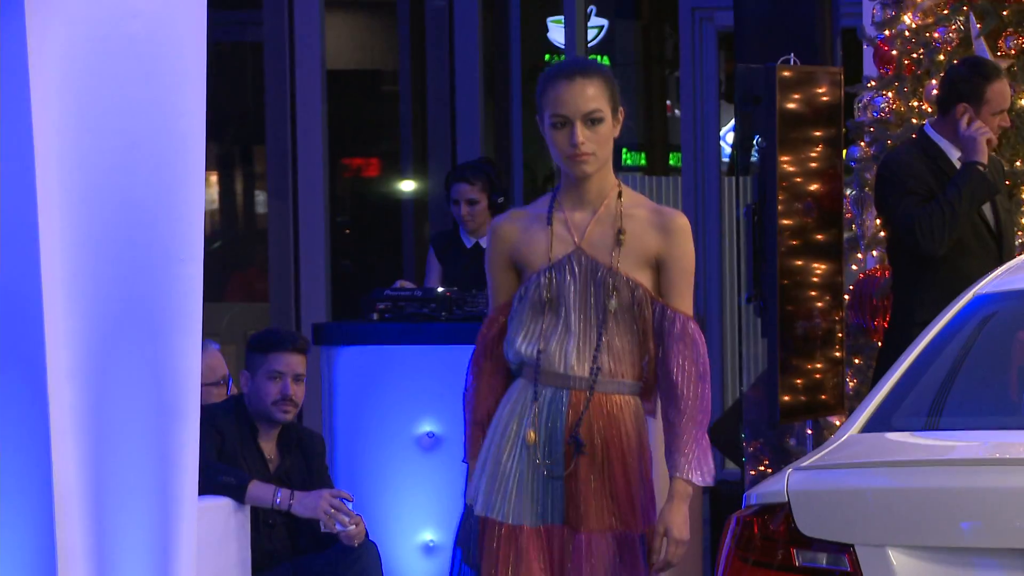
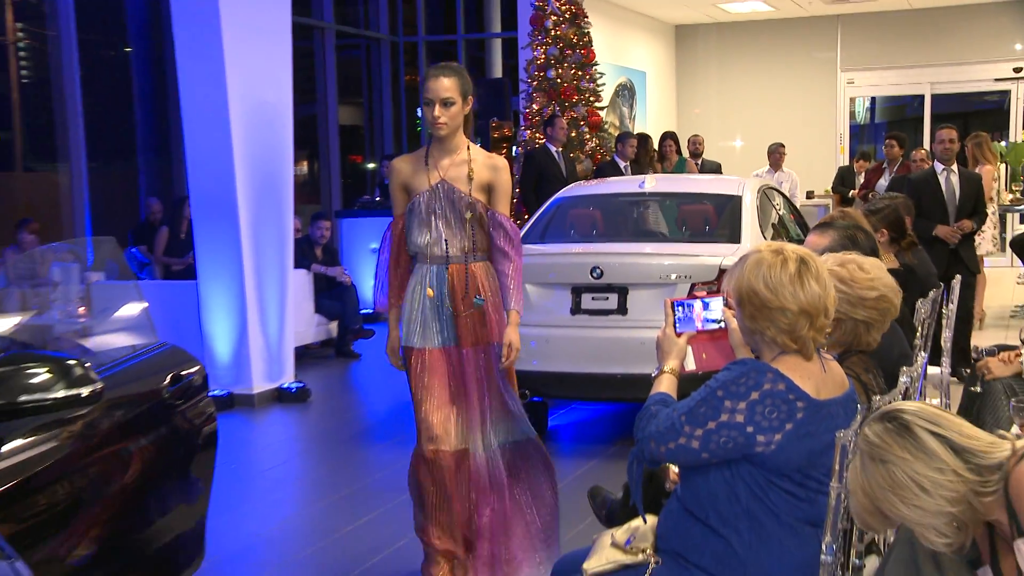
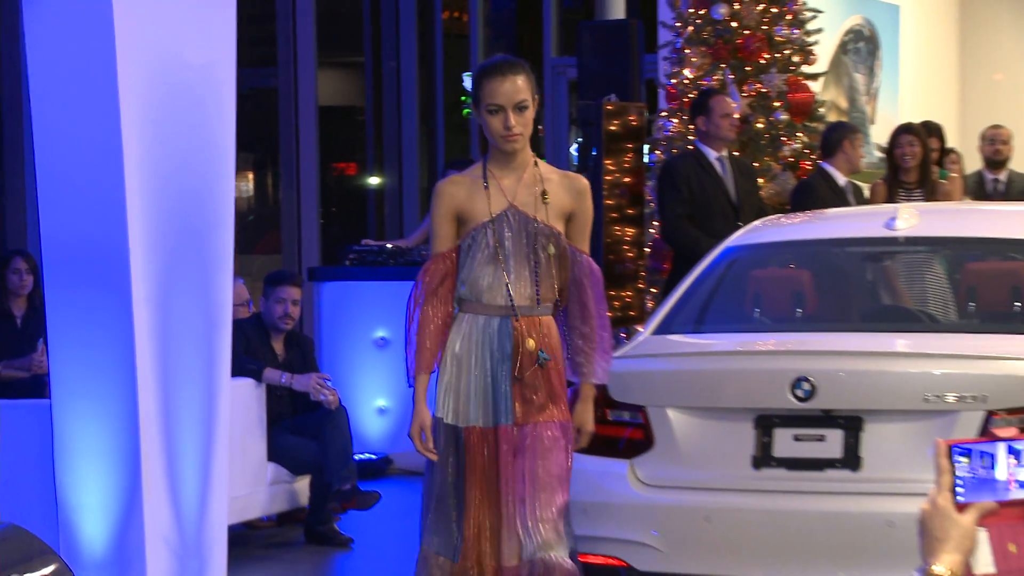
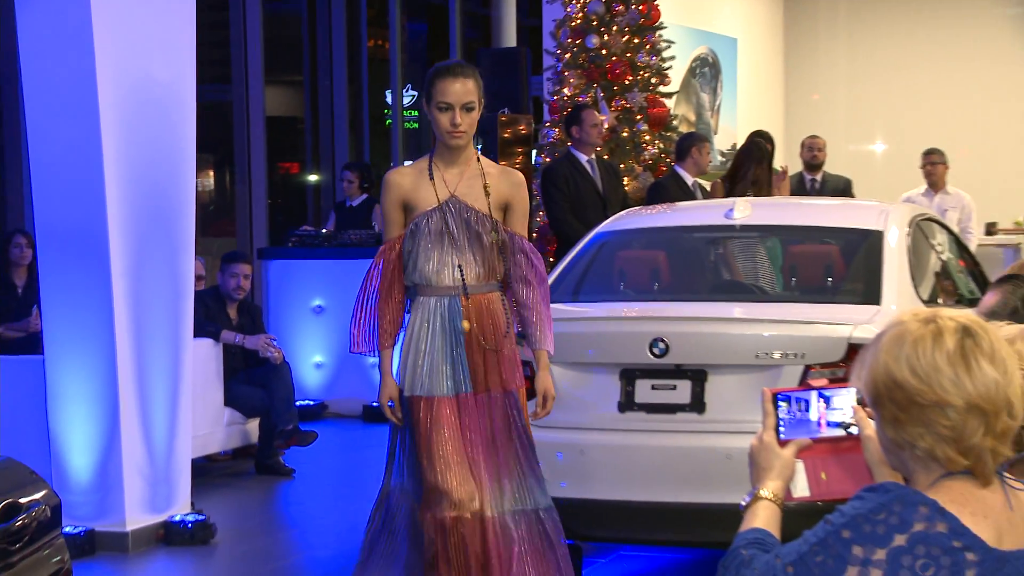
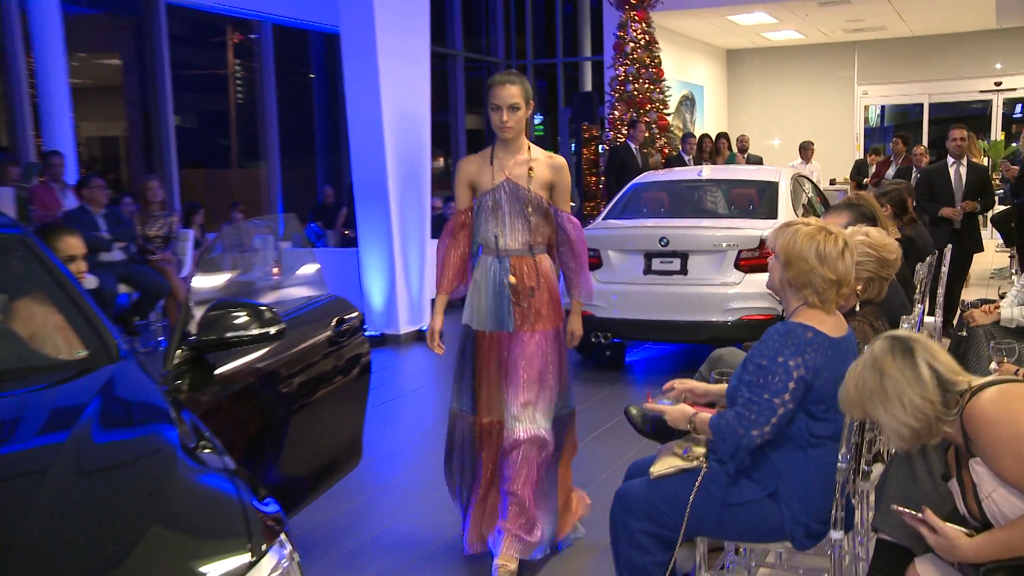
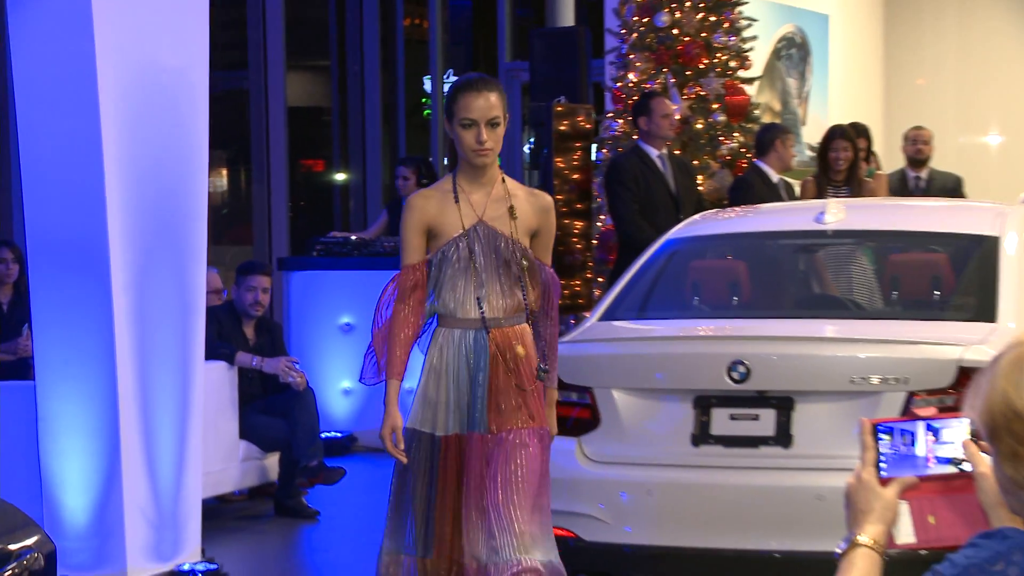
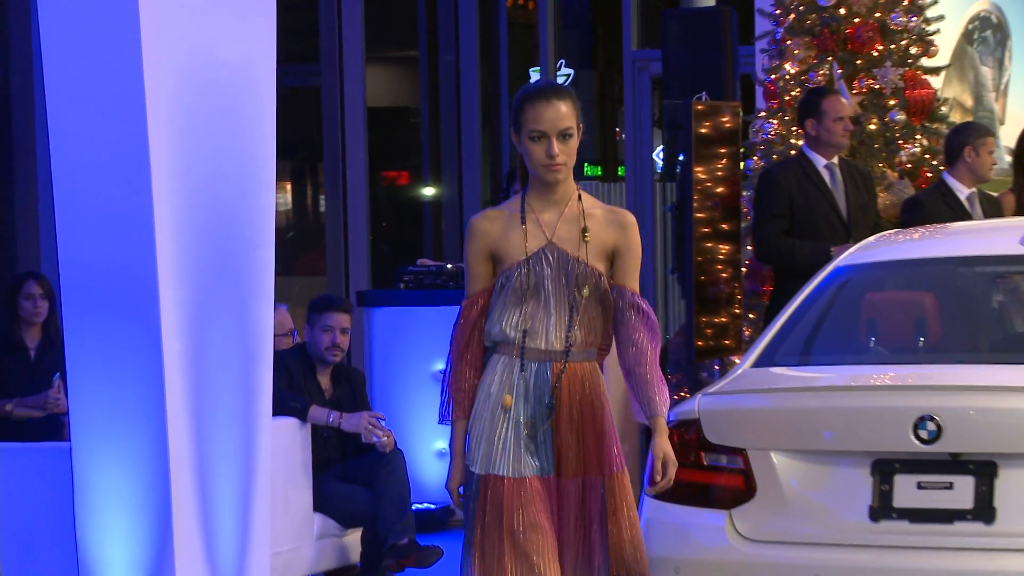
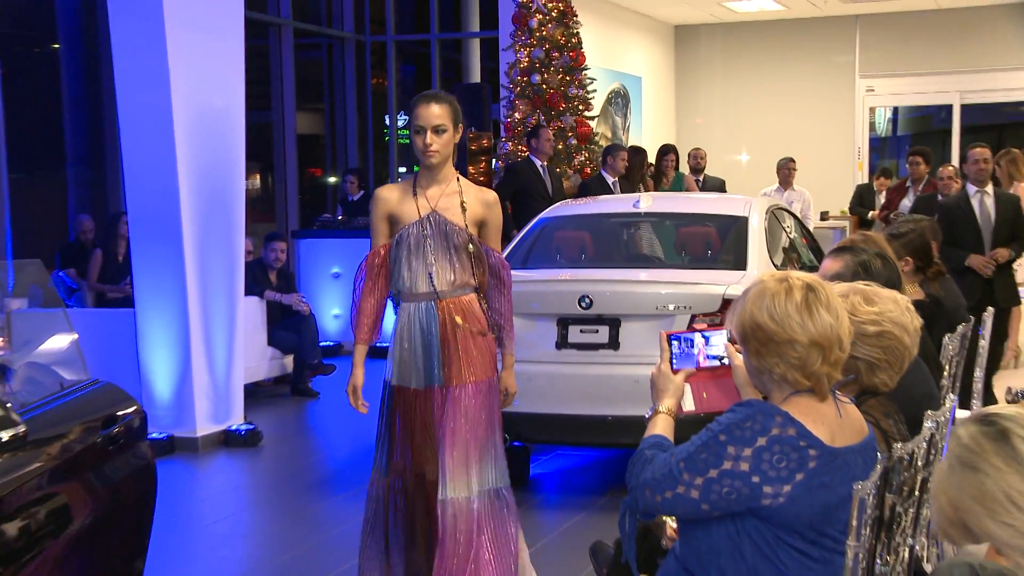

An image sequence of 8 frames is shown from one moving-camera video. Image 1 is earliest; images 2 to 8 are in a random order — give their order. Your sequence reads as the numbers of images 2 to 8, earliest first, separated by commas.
7, 3, 6, 4, 8, 2, 5
